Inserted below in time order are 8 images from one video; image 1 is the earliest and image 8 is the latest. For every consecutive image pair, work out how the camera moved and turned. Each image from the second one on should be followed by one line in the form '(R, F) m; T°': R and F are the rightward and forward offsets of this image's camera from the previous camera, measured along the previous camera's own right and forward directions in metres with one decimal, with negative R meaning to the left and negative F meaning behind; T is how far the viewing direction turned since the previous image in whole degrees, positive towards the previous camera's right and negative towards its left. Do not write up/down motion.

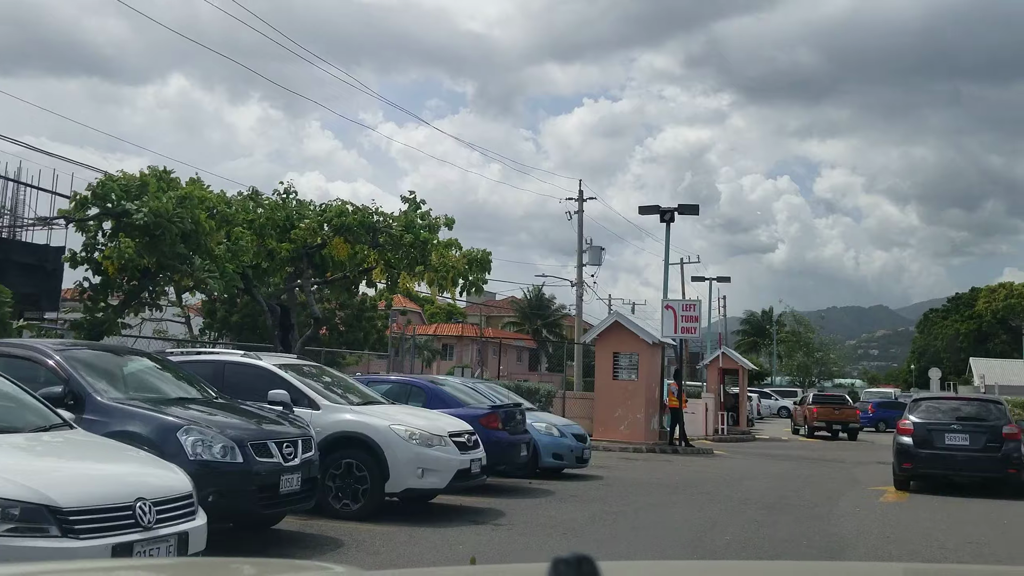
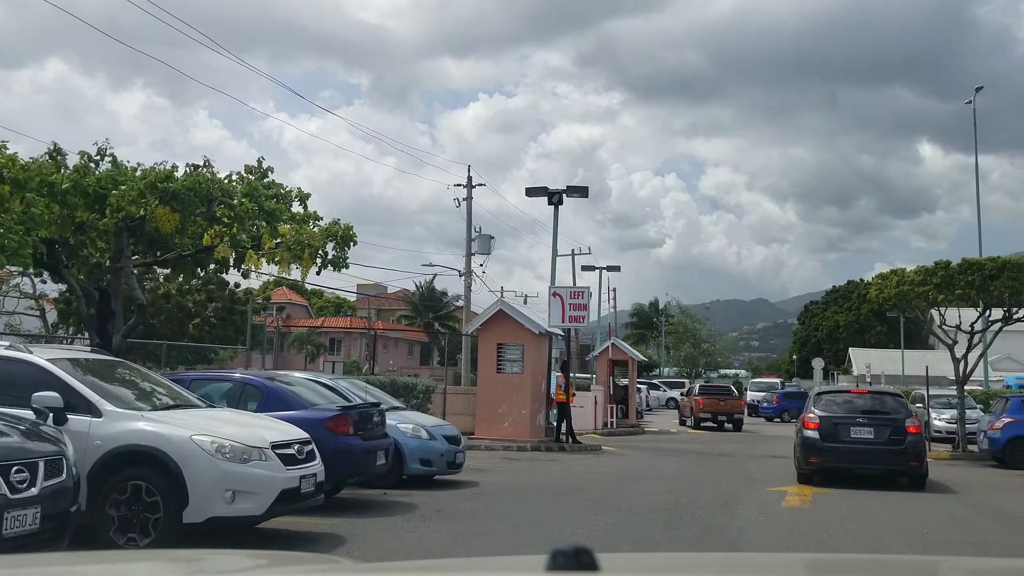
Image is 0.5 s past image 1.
(+0.4, +1.7) m; +7°
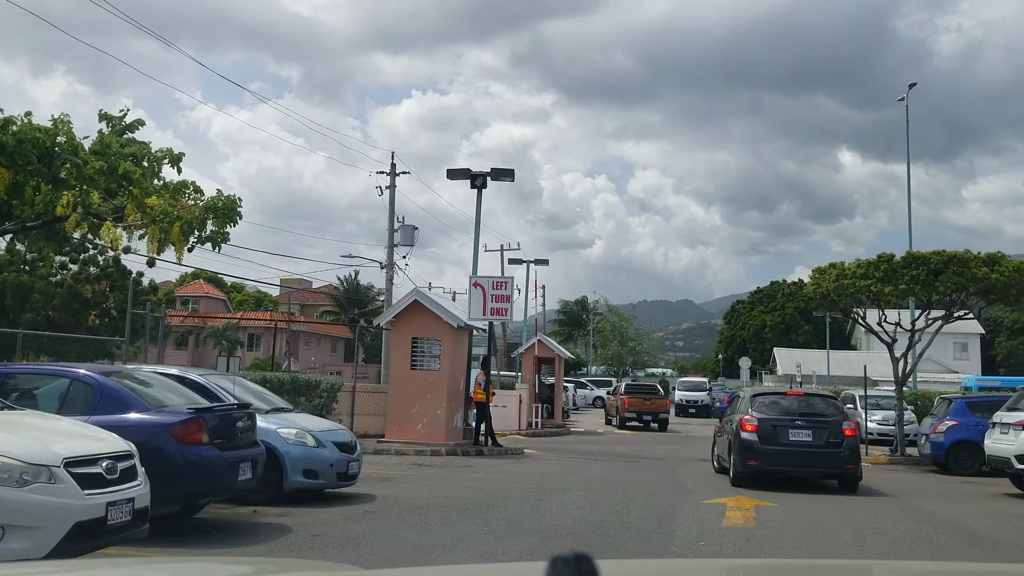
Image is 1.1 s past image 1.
(+0.3, +1.6) m; +4°
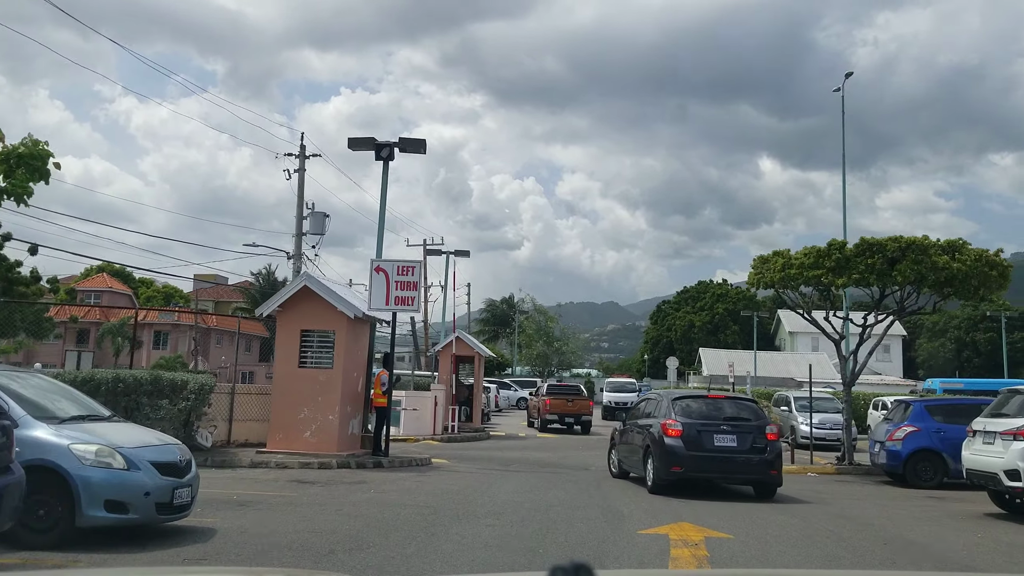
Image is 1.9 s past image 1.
(+0.3, +2.3) m; +5°
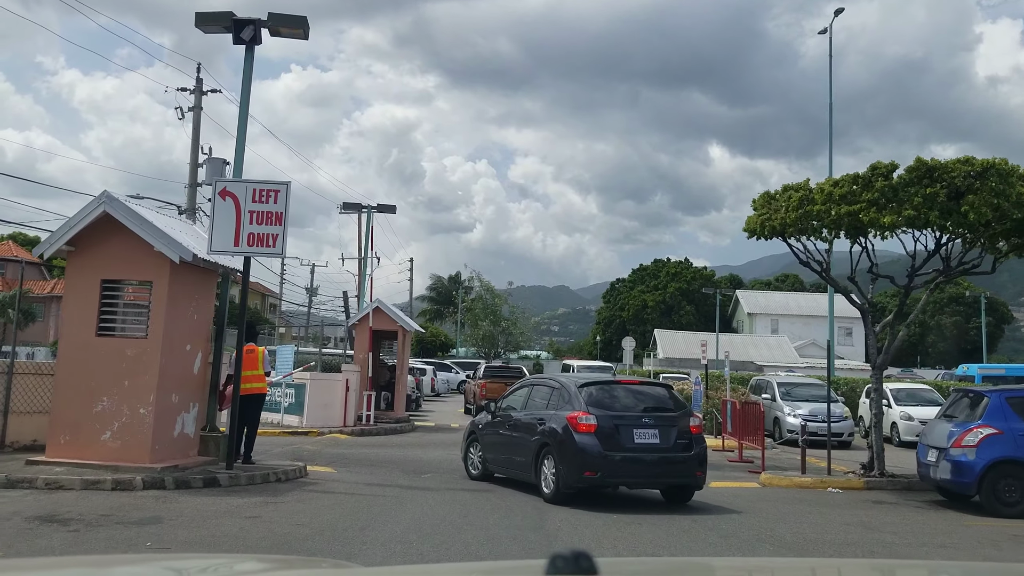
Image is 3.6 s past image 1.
(+0.5, +4.7) m; +3°
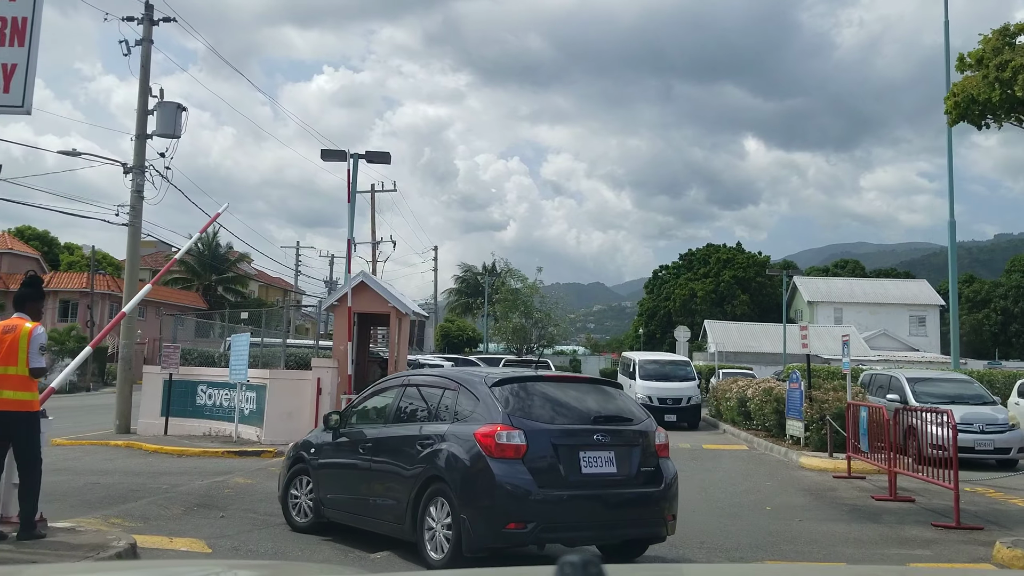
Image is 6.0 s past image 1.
(+0.1, +5.8) m; -2°
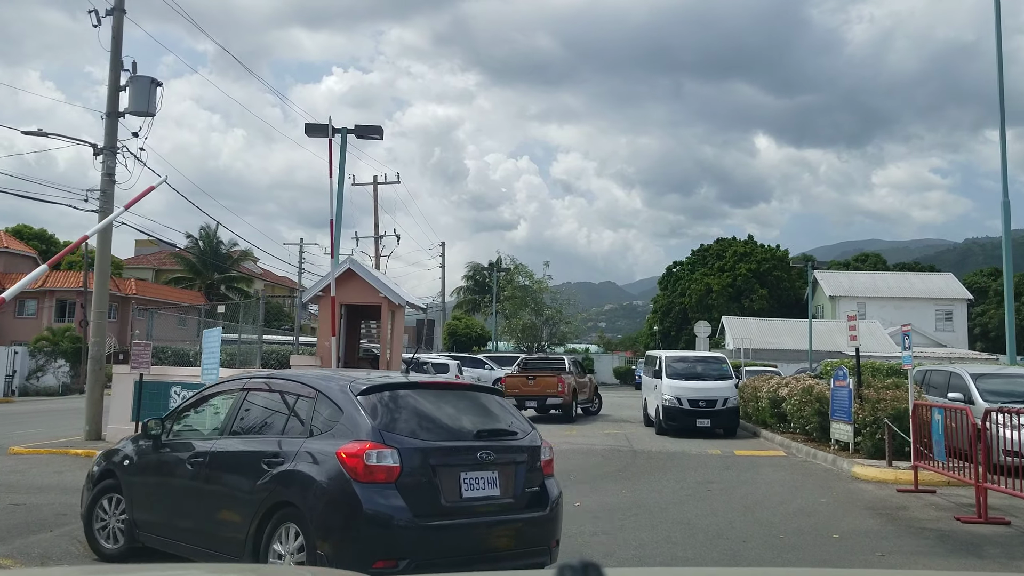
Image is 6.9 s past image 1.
(+0.1, +2.0) m; -1°
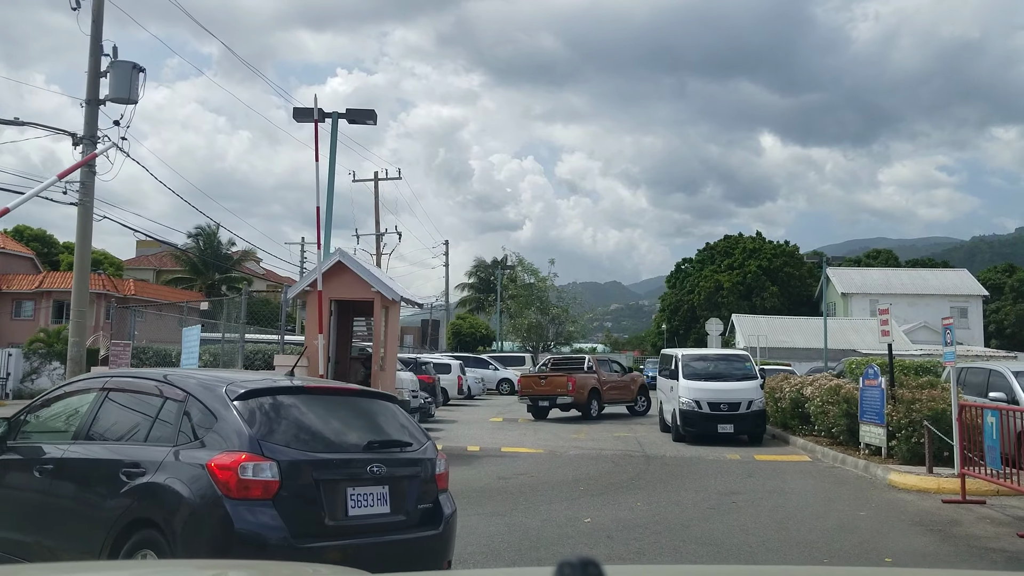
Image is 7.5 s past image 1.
(0.0, +1.1) m; 0°
